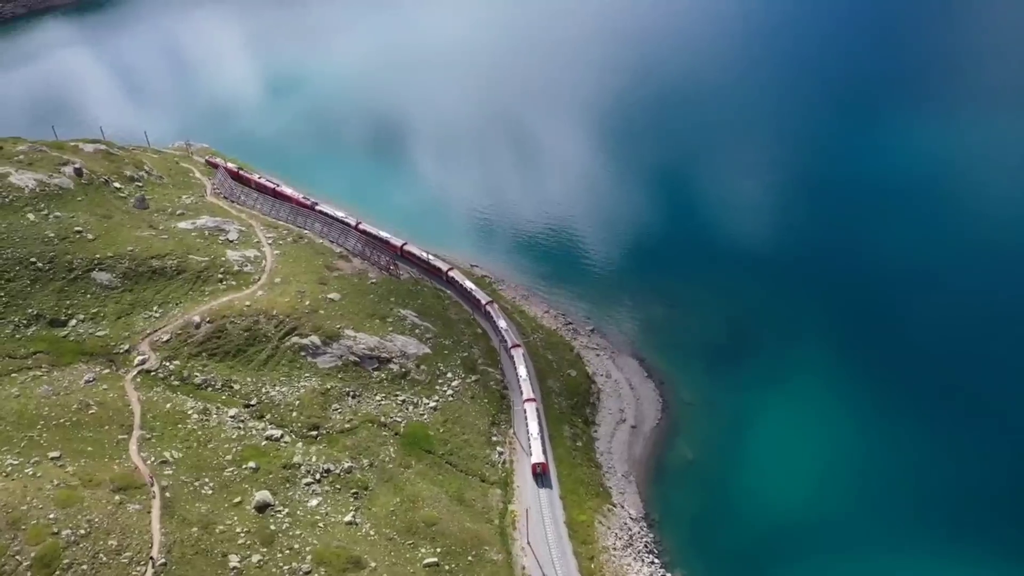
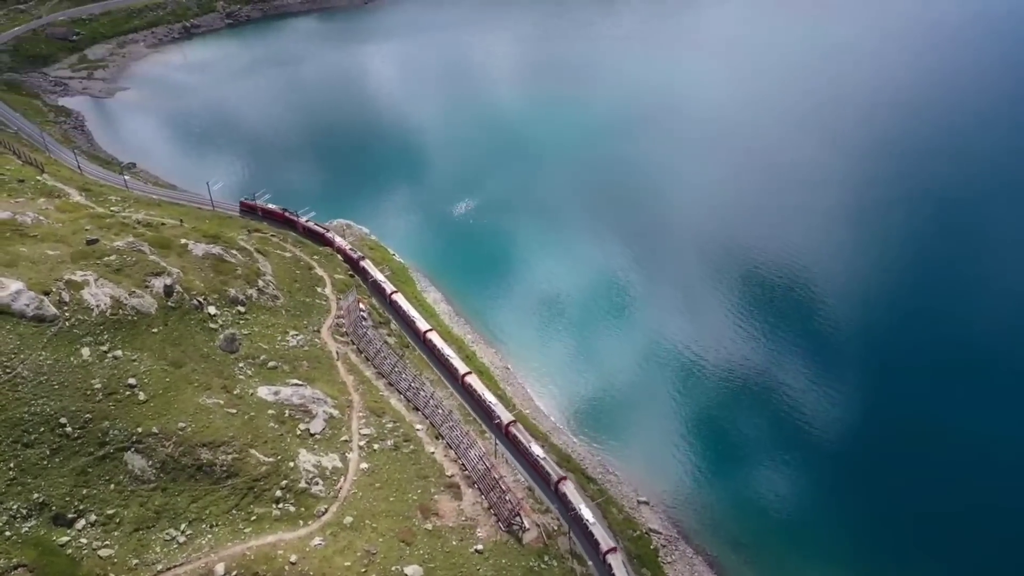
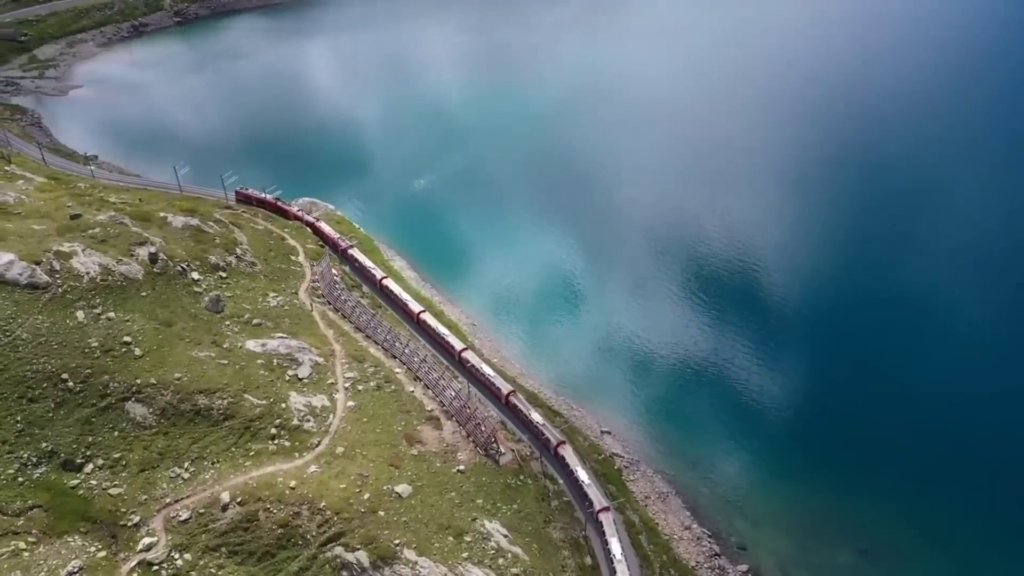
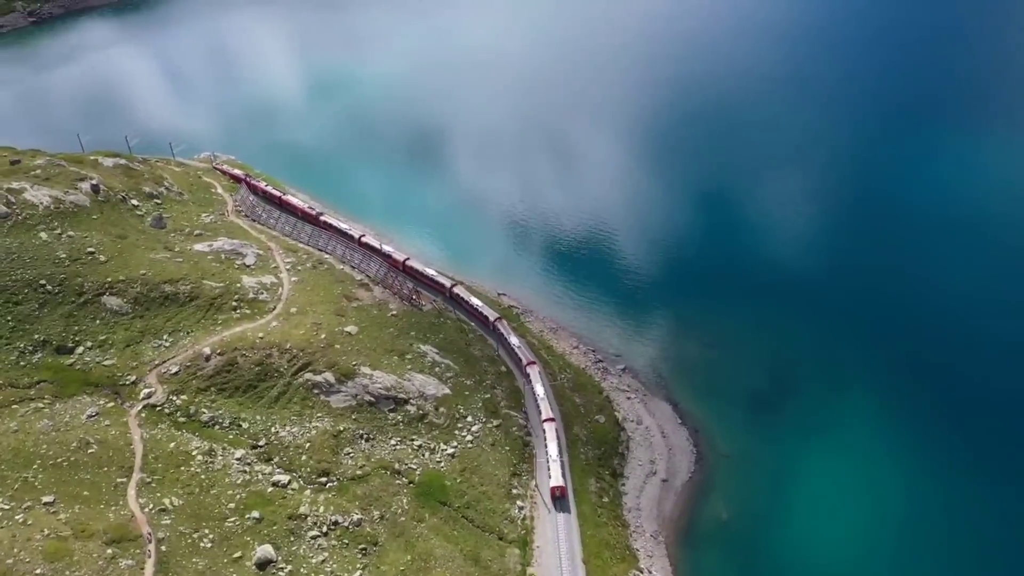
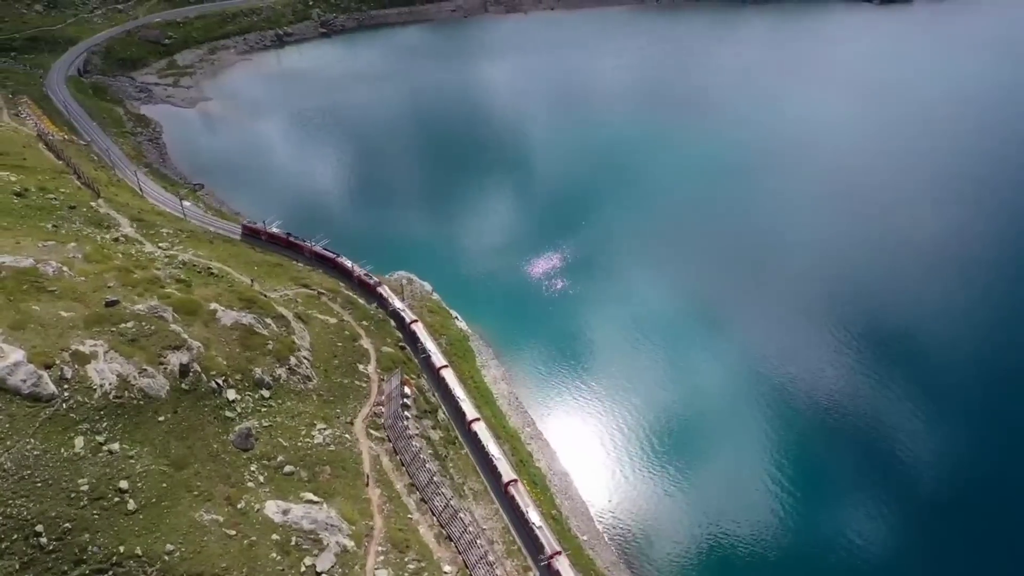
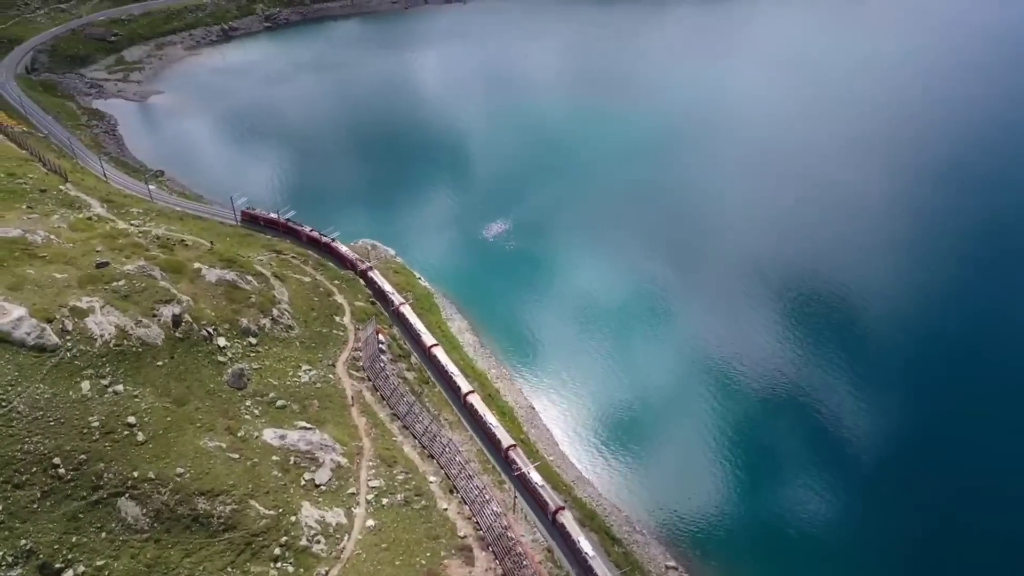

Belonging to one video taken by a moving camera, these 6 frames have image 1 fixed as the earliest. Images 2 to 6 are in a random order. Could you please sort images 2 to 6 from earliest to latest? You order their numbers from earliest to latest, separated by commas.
4, 3, 2, 6, 5
